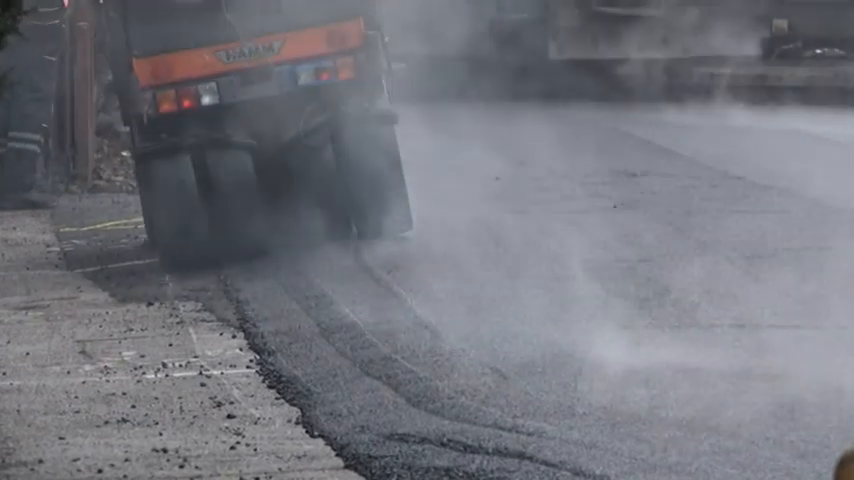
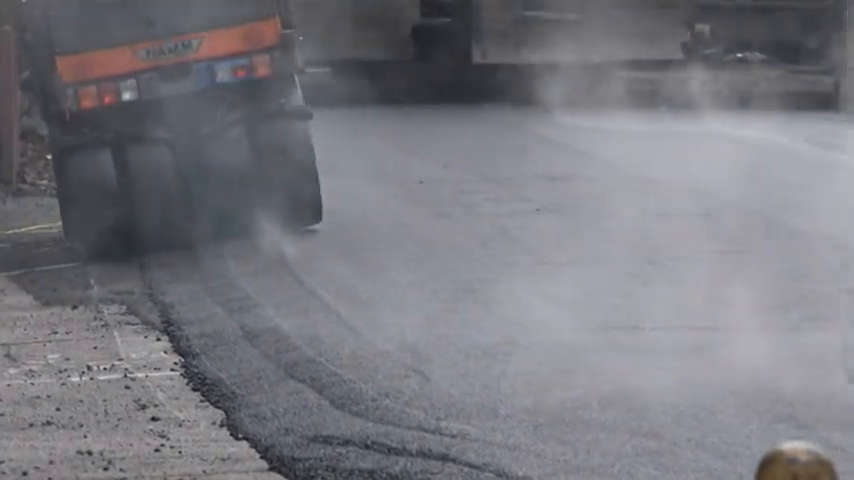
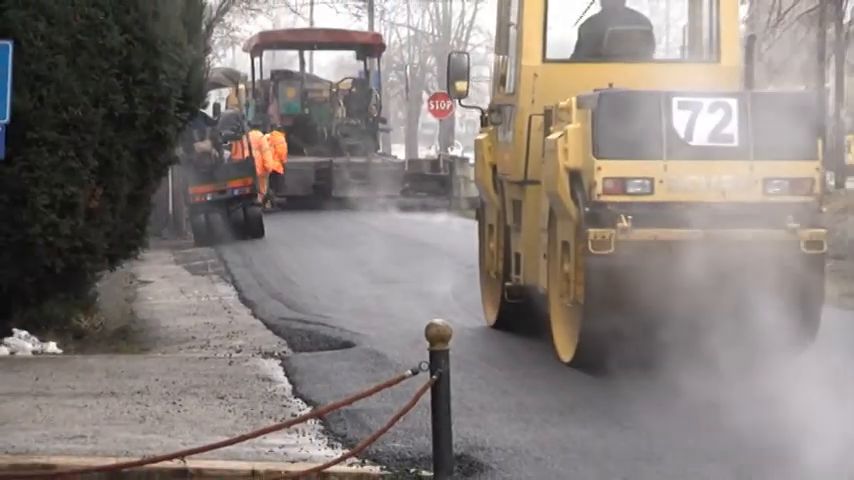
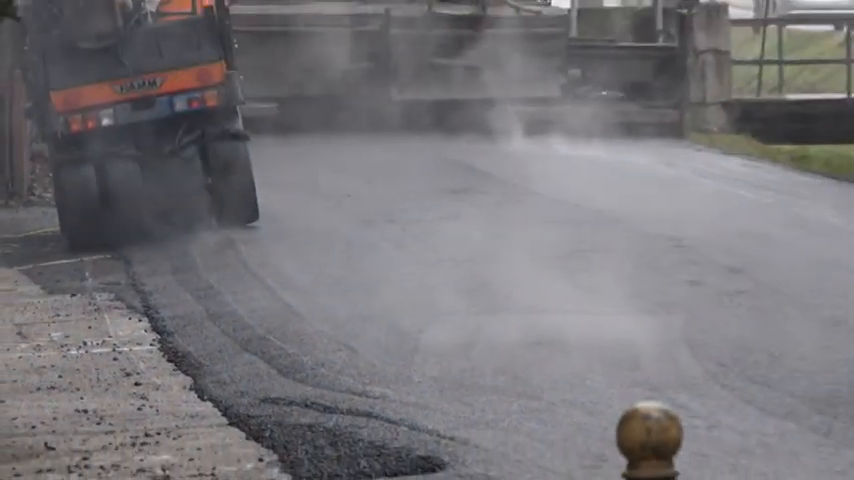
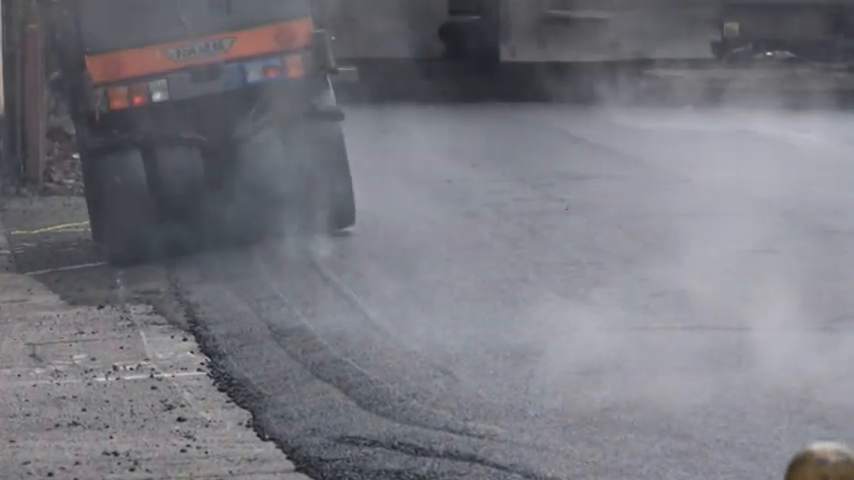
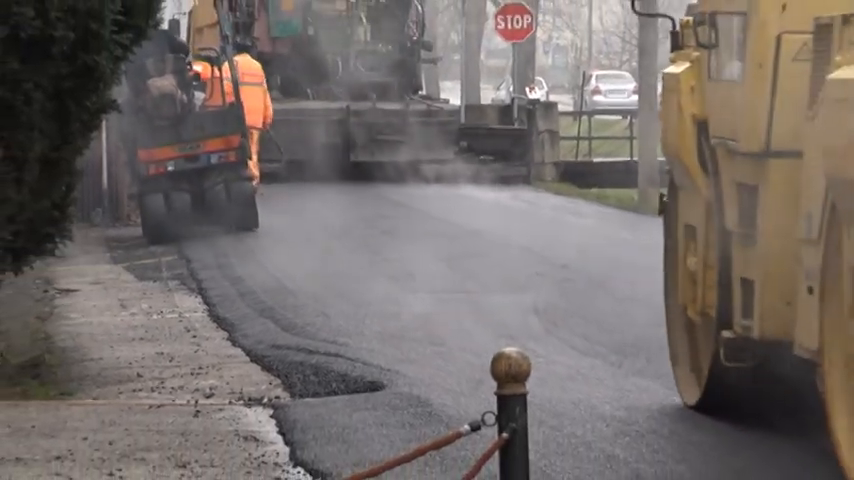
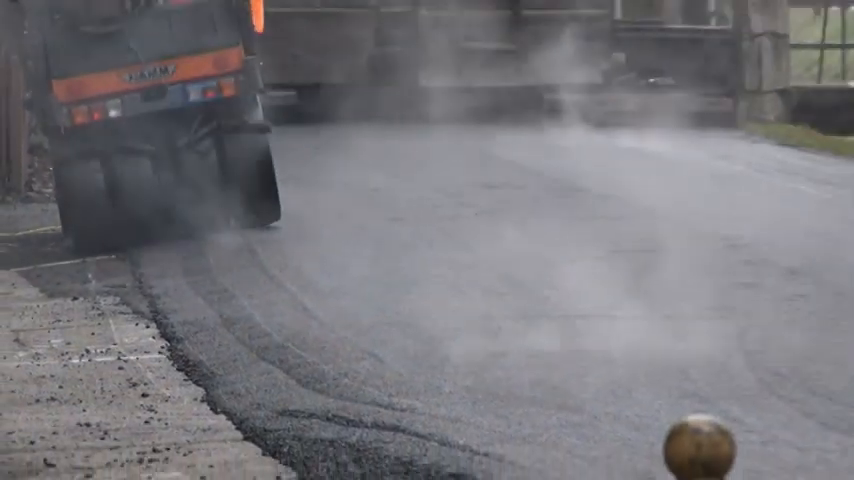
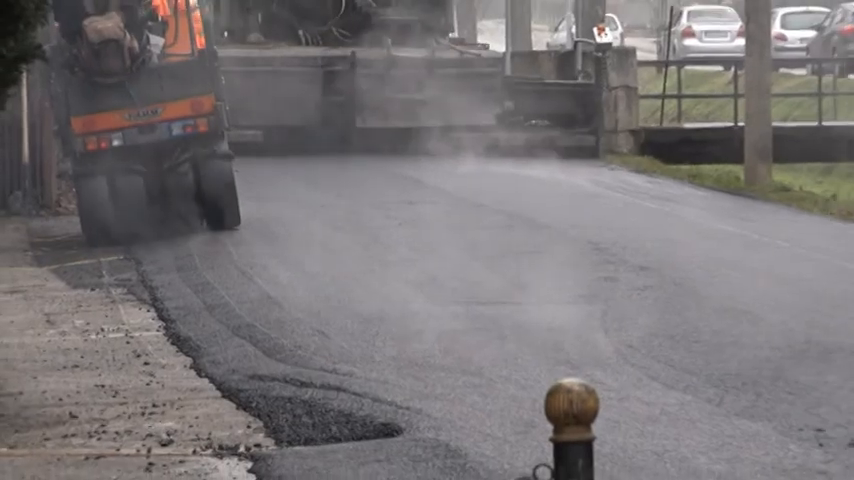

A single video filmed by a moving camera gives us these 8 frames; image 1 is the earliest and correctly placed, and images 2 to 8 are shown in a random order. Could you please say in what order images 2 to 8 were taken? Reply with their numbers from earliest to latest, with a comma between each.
5, 2, 7, 4, 8, 6, 3
